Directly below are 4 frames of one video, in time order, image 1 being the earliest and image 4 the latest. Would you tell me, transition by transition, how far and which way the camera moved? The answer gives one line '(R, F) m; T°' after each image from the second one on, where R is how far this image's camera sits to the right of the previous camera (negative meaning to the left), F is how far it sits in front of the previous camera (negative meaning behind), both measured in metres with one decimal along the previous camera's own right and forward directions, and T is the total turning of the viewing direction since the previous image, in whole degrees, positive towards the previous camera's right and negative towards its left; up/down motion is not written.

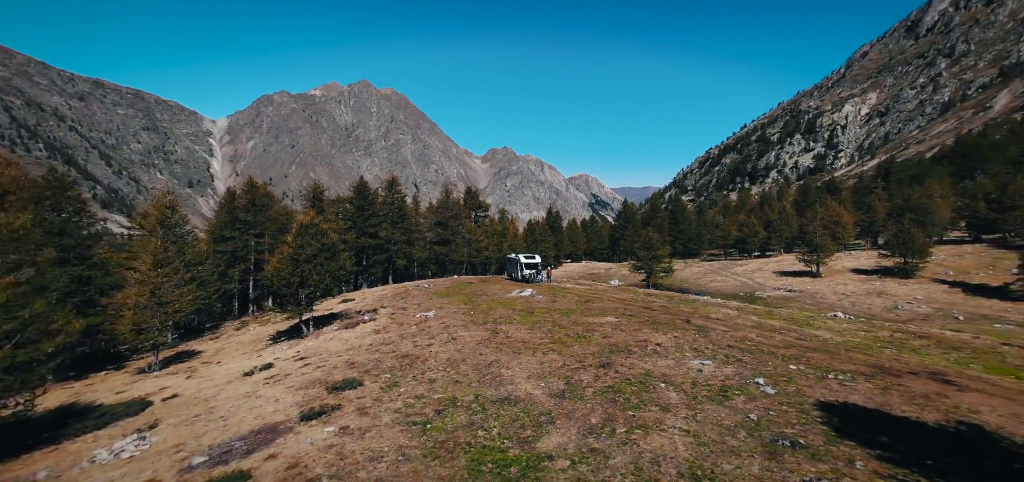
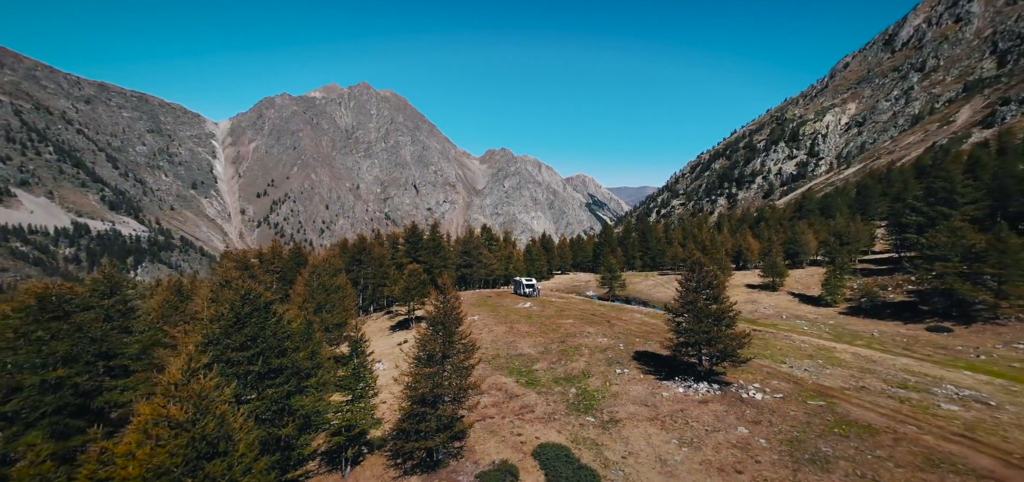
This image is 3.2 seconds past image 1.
(-1.2, -28.8) m; 0°
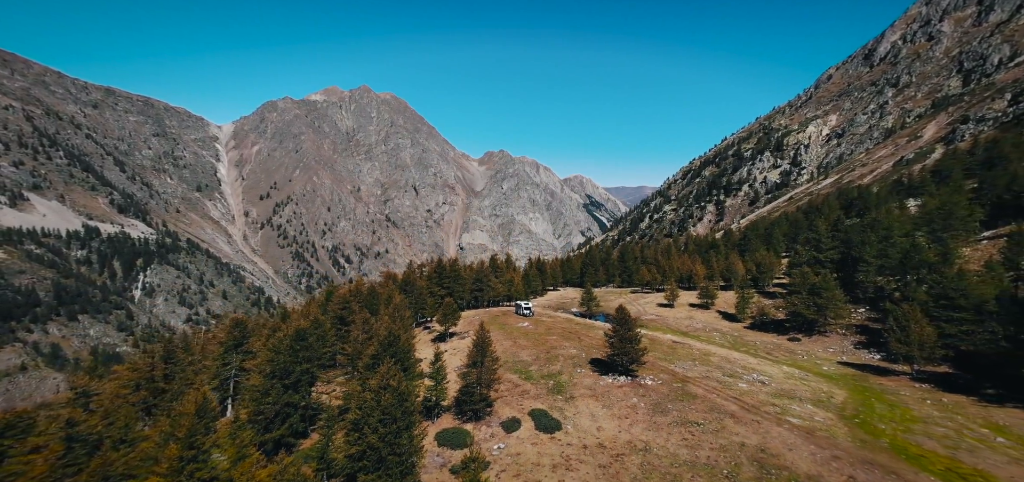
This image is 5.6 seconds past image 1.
(-0.9, -29.6) m; 0°
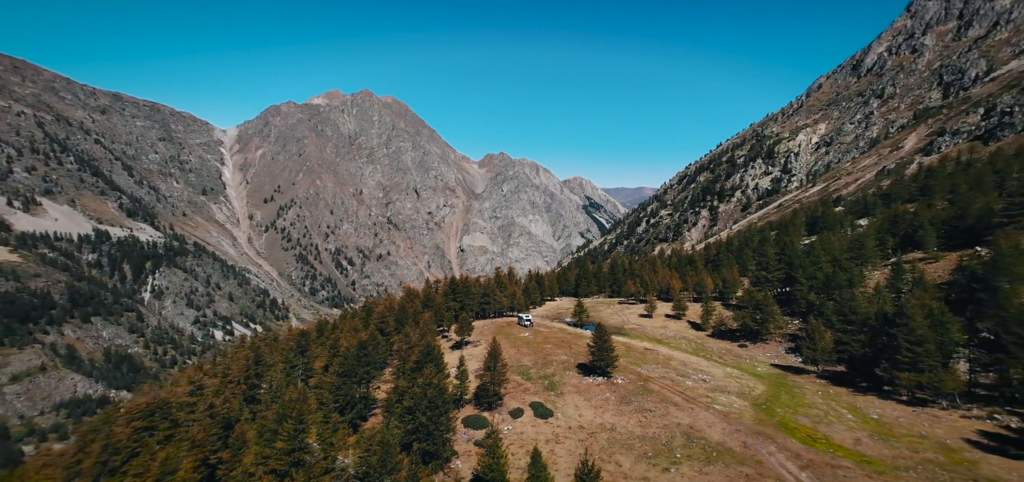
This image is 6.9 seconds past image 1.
(-0.8, -21.2) m; 0°
